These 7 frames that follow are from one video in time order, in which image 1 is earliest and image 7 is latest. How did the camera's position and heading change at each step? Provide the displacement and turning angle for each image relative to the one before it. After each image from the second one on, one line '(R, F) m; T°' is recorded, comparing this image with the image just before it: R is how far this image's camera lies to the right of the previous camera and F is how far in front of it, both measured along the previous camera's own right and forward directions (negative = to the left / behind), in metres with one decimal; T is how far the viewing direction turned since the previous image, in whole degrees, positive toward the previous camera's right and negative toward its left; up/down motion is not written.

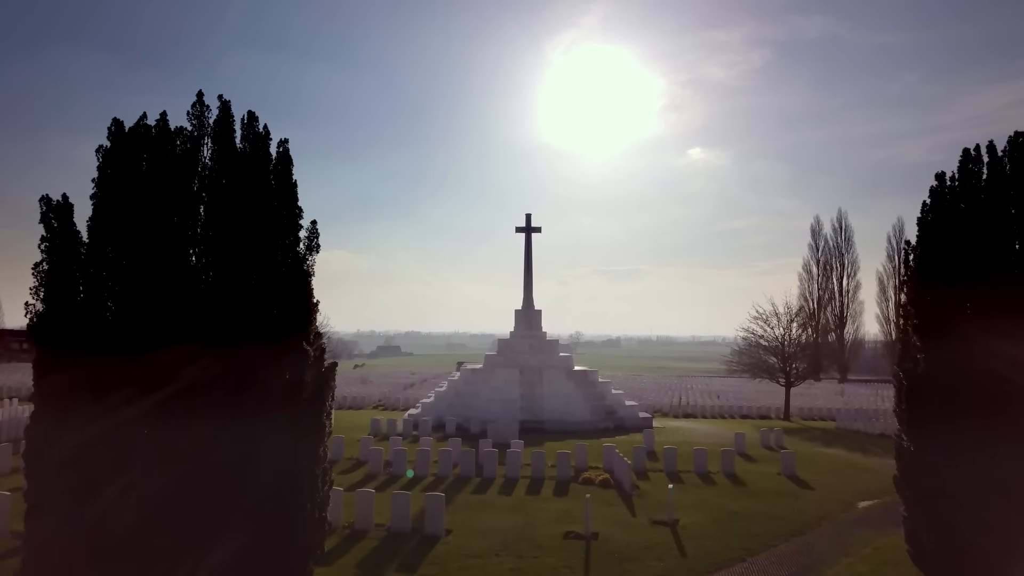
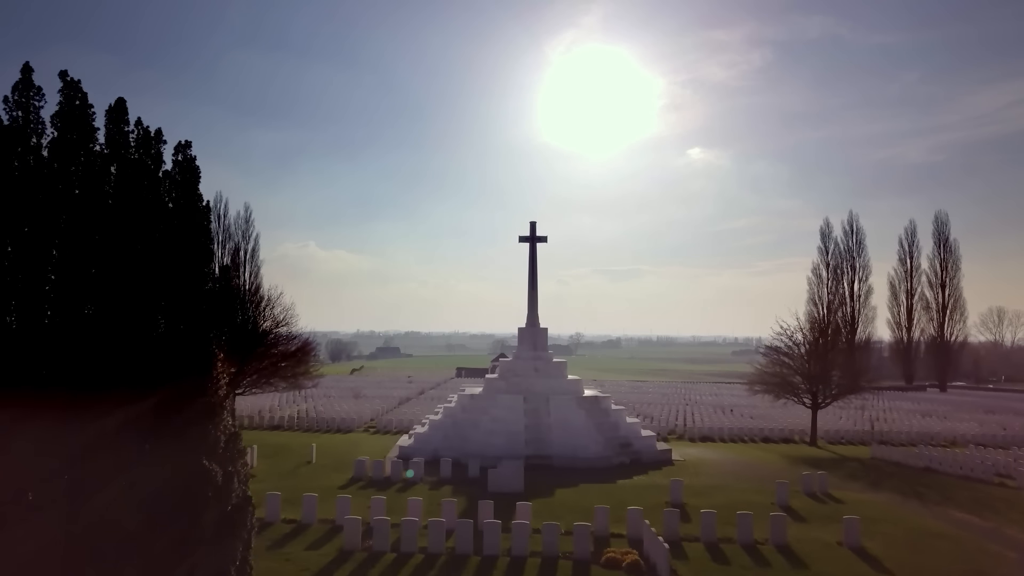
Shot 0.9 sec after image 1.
(-0.1, +1.6) m; 0°
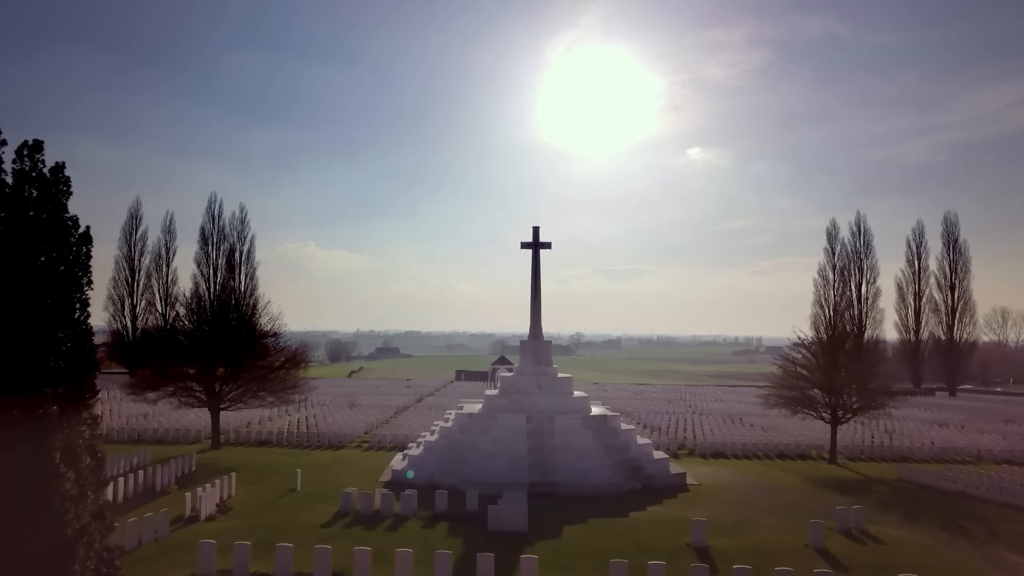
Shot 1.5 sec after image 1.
(0.0, +1.0) m; 0°
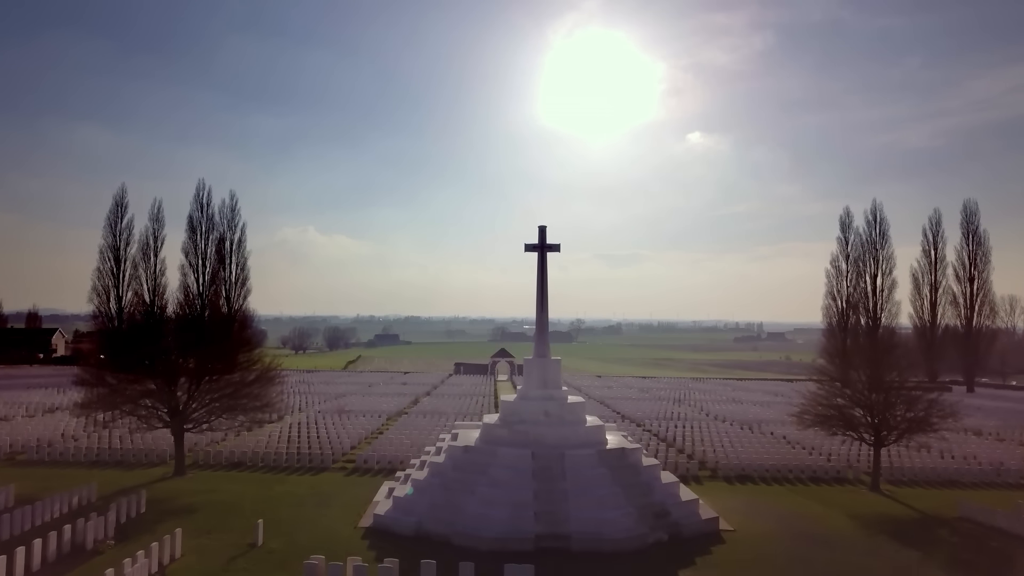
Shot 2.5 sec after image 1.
(-0.1, +2.0) m; 0°
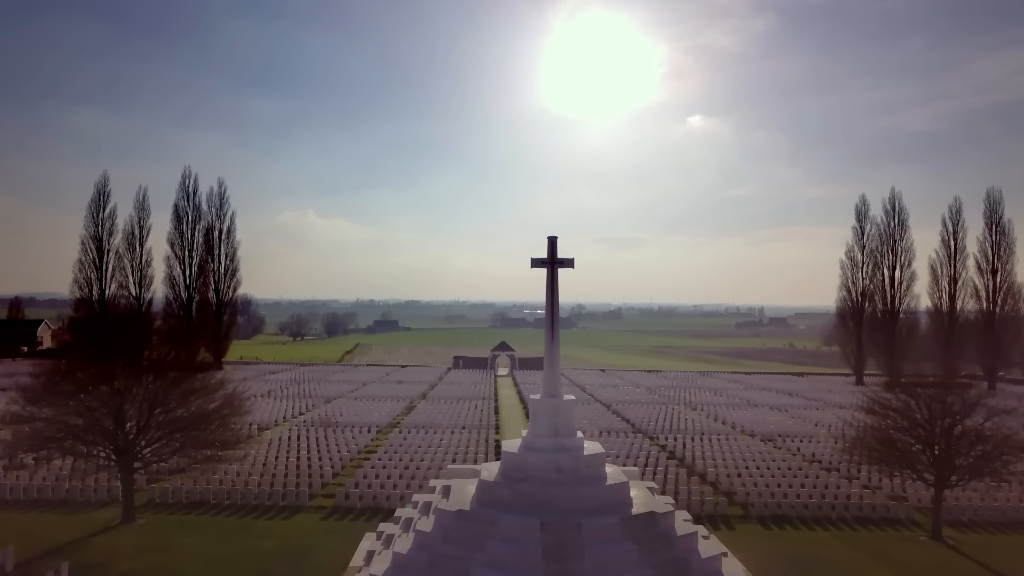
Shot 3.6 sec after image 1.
(-0.1, +2.2) m; 0°
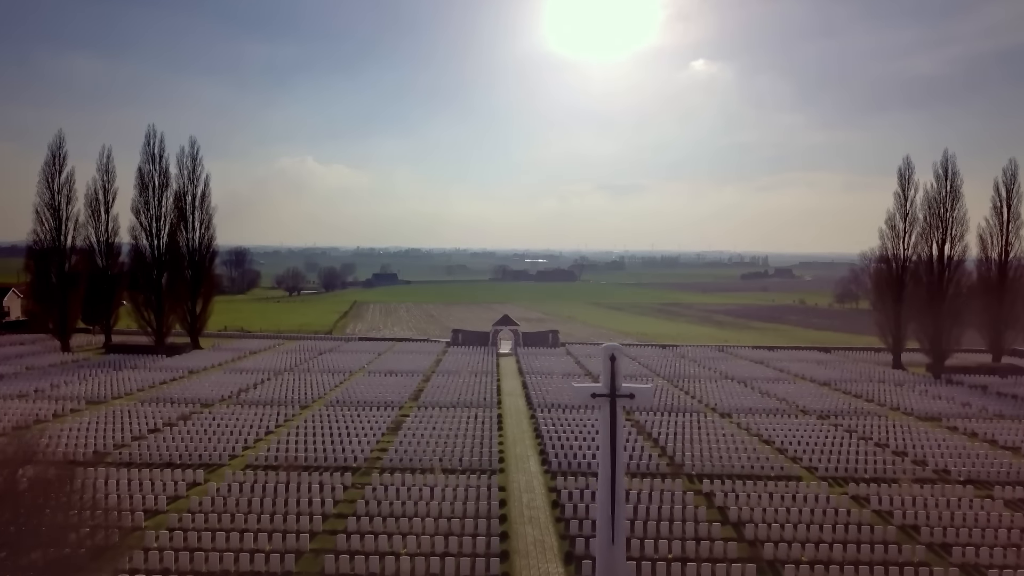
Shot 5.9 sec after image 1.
(-0.2, +4.9) m; 0°
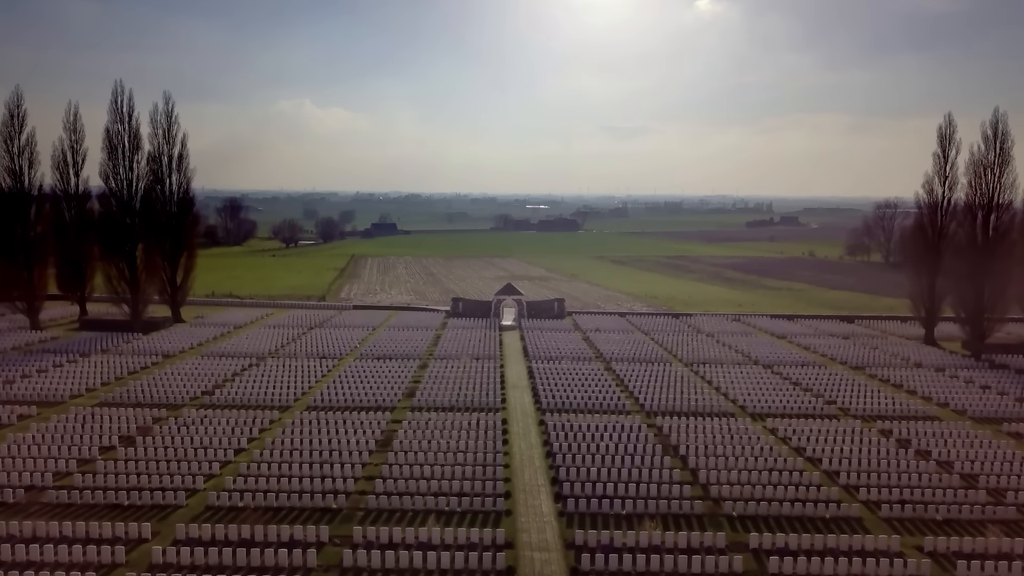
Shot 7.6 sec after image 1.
(-0.2, +3.6) m; 0°
